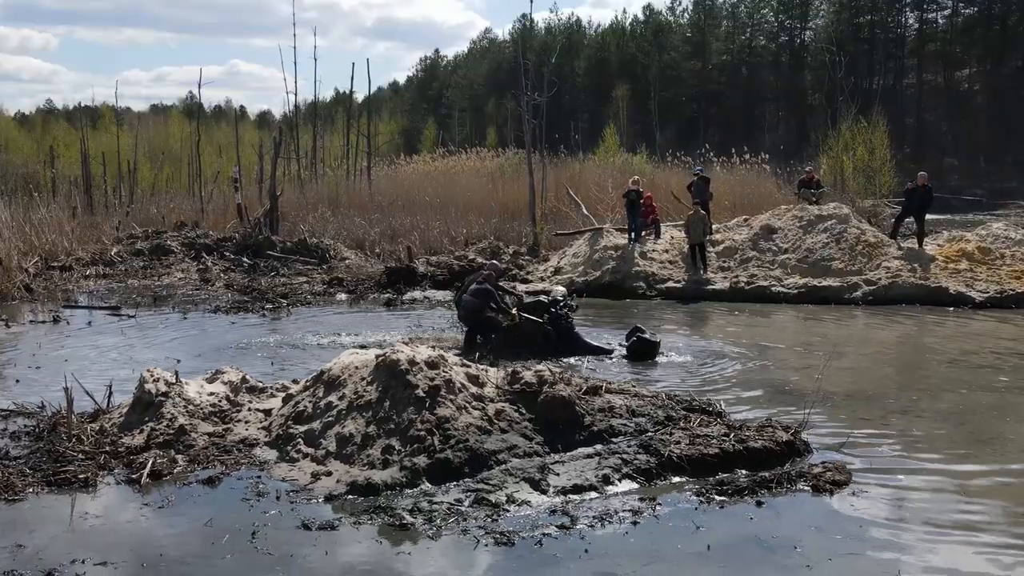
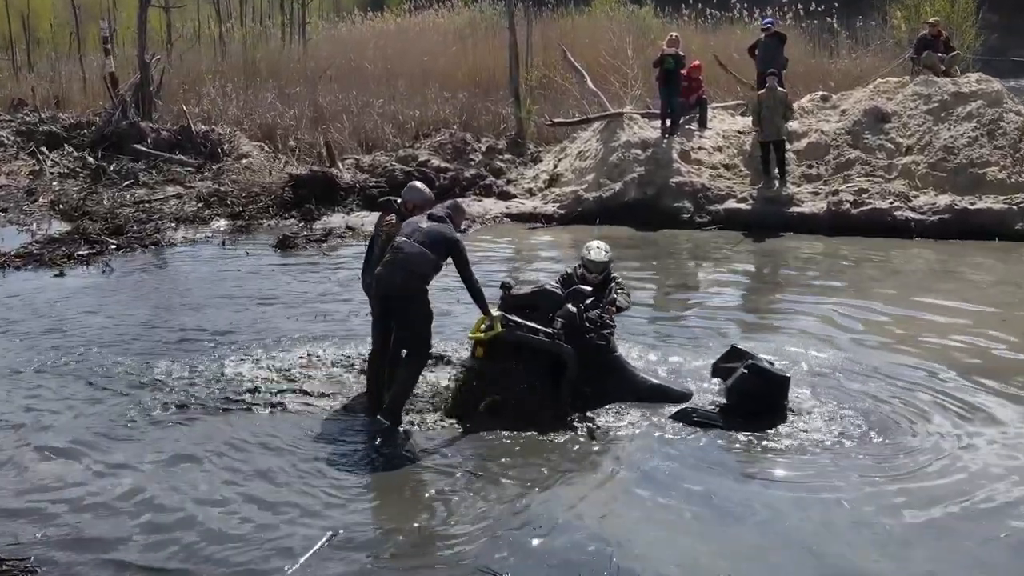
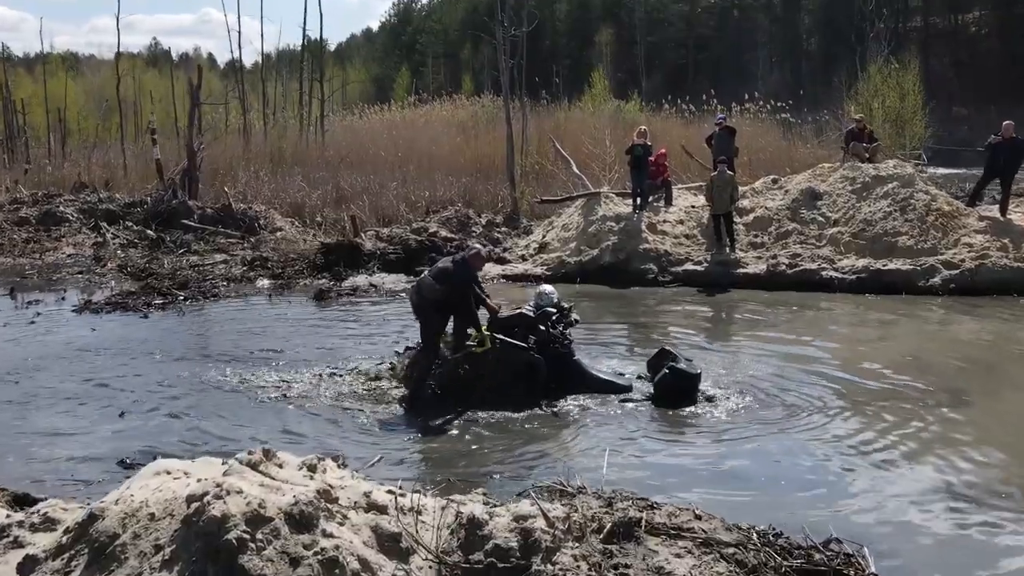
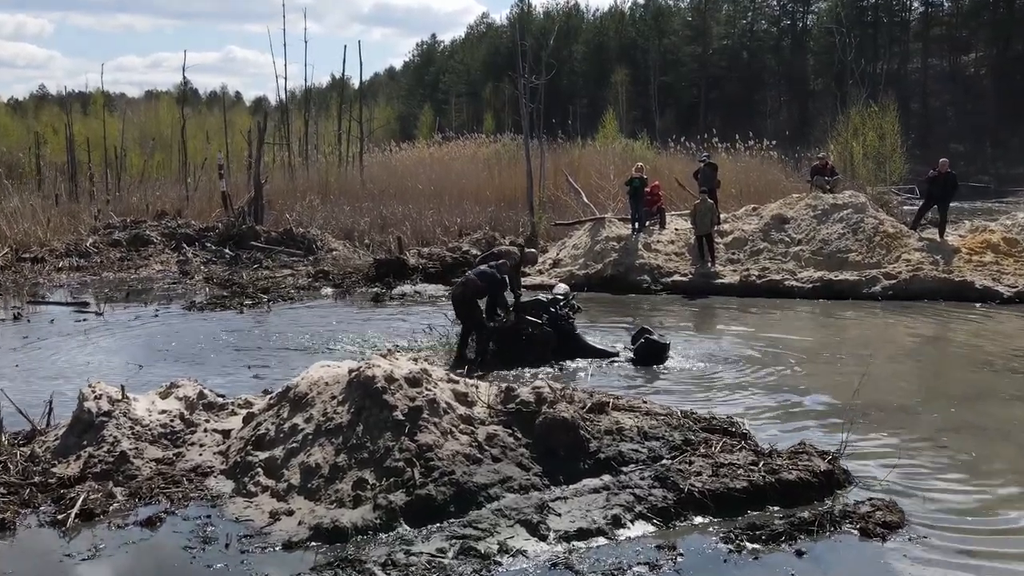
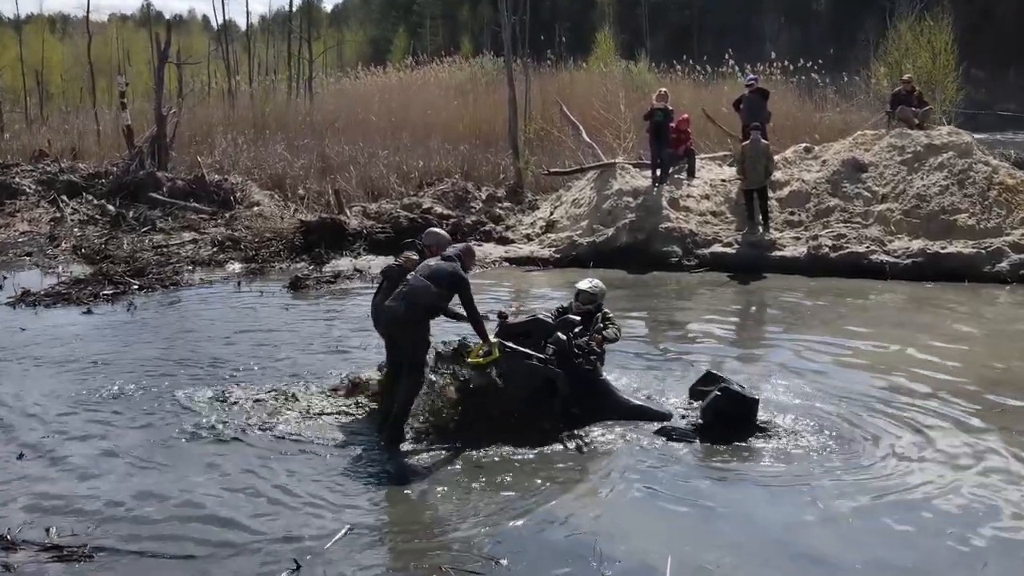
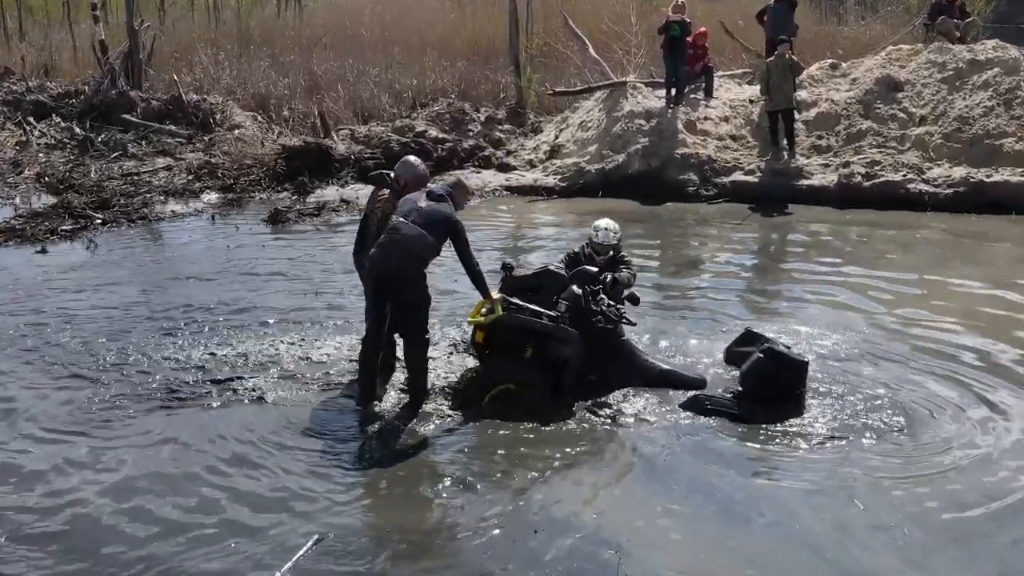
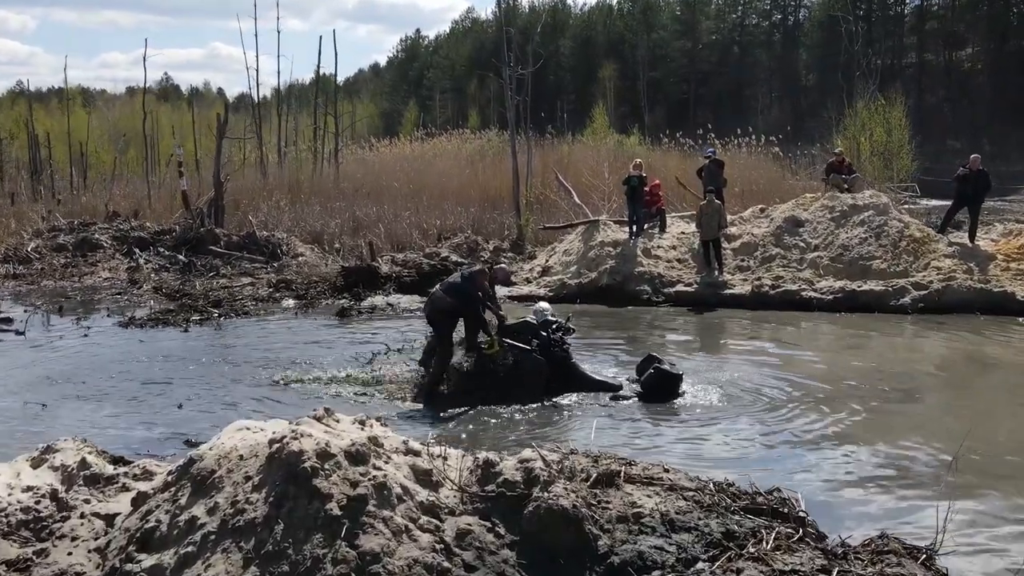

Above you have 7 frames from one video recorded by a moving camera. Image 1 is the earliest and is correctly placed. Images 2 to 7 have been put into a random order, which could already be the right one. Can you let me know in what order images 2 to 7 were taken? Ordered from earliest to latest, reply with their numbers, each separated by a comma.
4, 7, 3, 5, 2, 6
